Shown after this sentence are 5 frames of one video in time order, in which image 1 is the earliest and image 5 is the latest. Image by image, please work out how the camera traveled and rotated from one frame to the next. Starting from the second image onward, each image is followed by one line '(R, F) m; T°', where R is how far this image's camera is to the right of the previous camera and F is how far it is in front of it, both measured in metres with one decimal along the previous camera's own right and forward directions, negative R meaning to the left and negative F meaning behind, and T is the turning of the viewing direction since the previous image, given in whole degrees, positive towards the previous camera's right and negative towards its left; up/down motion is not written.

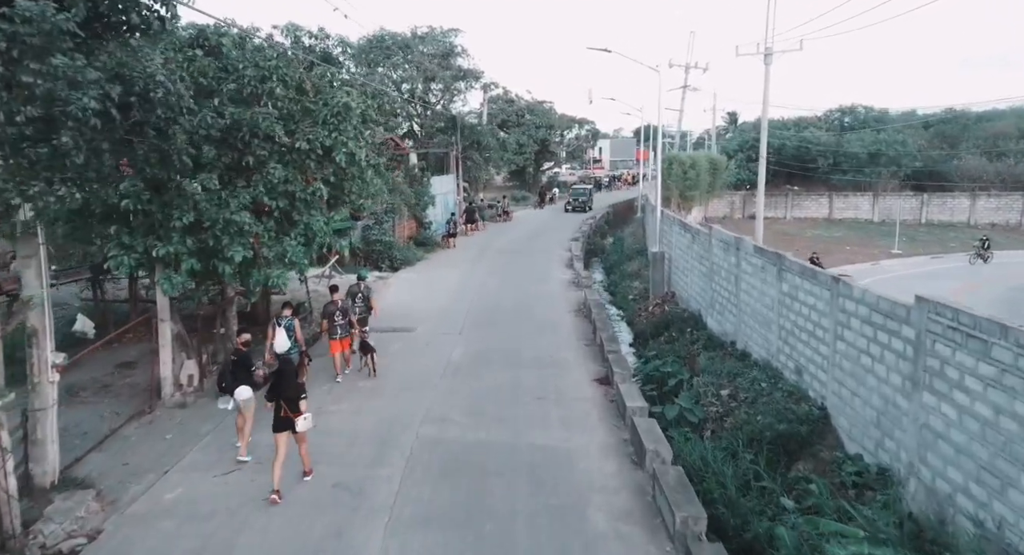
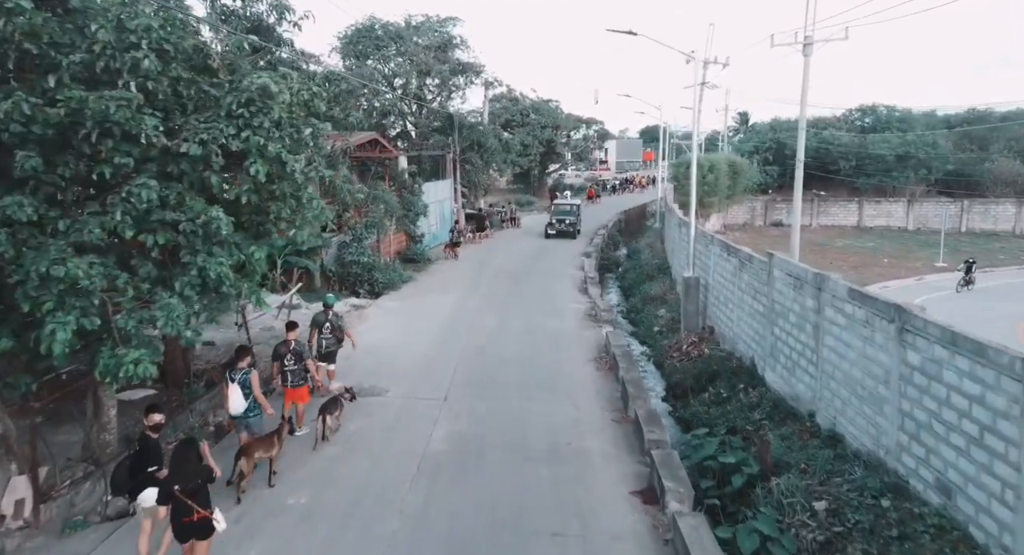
(0.0, +3.0) m; 0°
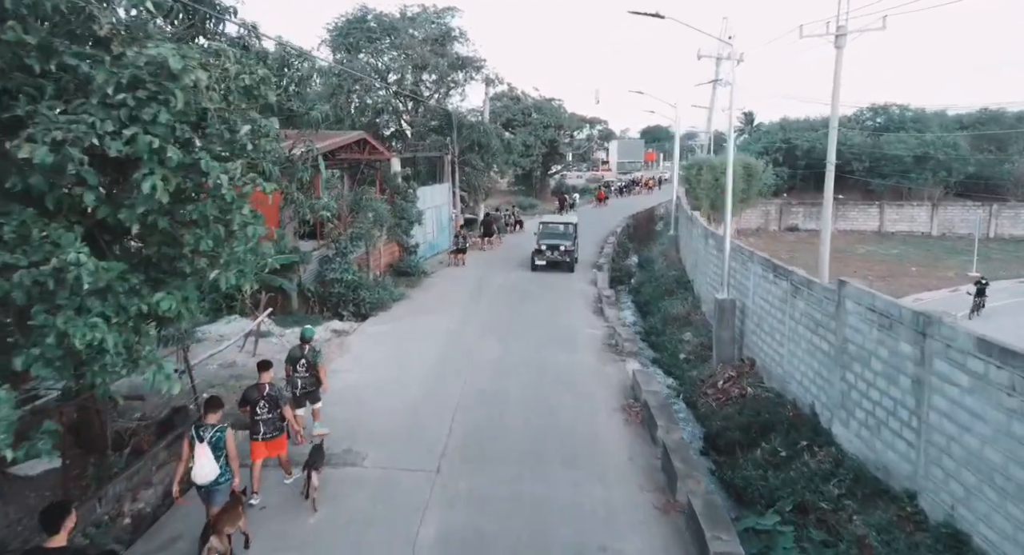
(-0.1, +2.0) m; 0°
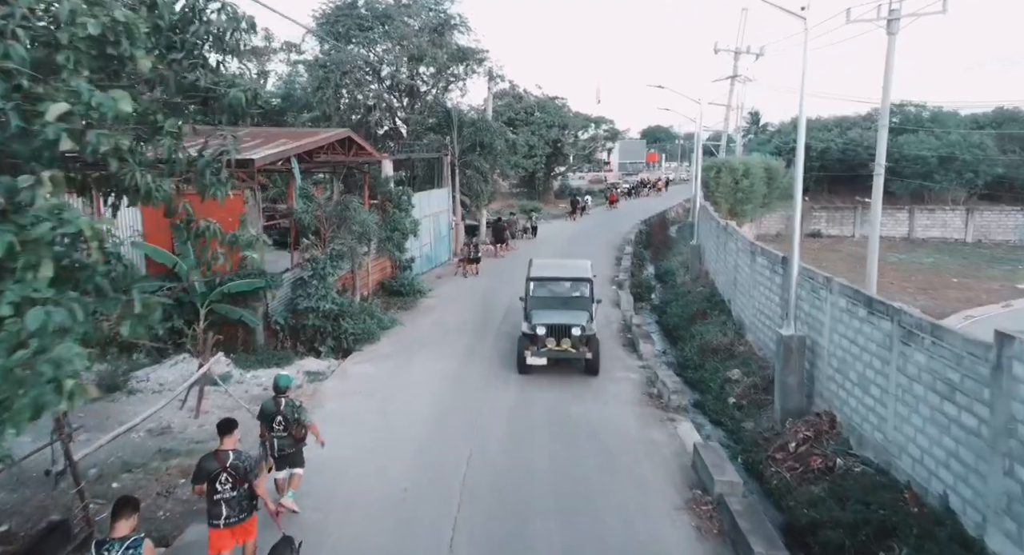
(-0.2, +2.5) m; 0°
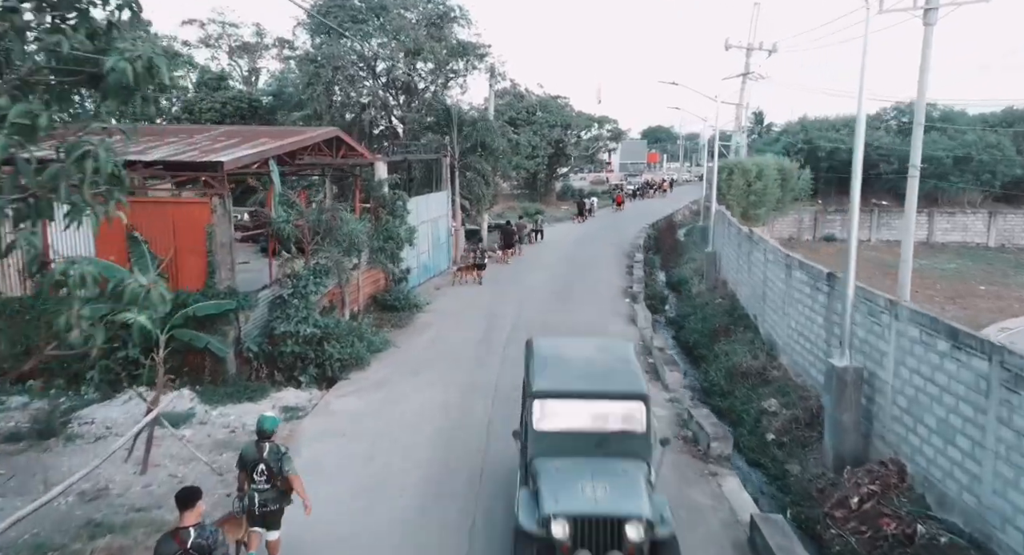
(-0.1, +1.4) m; 0°
